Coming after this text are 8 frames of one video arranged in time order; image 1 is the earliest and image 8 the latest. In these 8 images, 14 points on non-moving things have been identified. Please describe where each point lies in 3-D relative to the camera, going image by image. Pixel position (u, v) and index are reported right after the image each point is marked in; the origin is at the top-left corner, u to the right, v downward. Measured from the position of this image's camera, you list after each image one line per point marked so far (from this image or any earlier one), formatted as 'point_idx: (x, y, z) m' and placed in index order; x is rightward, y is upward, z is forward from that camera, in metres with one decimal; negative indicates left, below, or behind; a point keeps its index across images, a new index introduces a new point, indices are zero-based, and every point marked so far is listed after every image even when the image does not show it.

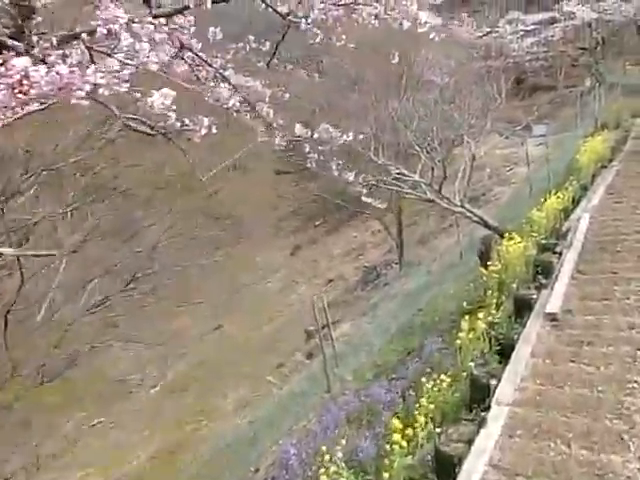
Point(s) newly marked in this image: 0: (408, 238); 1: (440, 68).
0: (+2.5, 0.0, +15.0) m
1: (+3.2, +4.5, +13.3) m
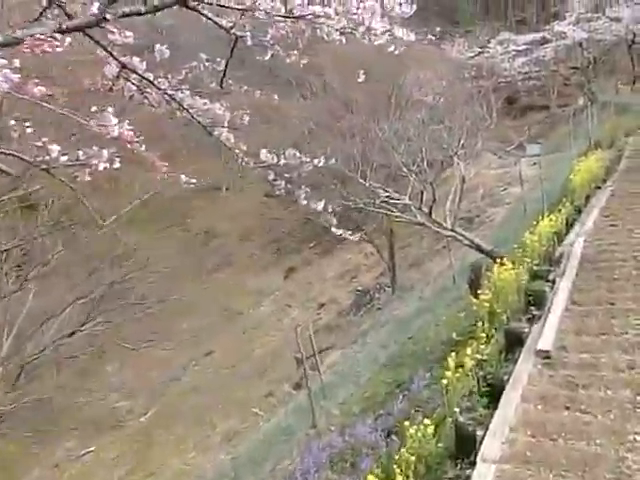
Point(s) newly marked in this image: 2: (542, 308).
0: (+2.3, -0.6, +14.7) m
1: (+2.9, +3.9, +13.2) m
2: (+1.9, -0.6, +4.4) m
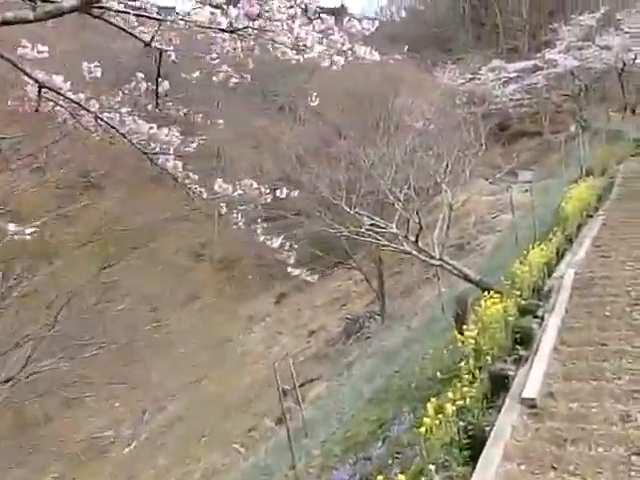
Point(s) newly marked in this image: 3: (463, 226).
0: (+2.0, -1.3, +14.4) m
1: (+2.6, +3.2, +13.2) m
2: (+1.6, -0.9, +4.1) m
3: (+4.4, +0.5, +15.9) m
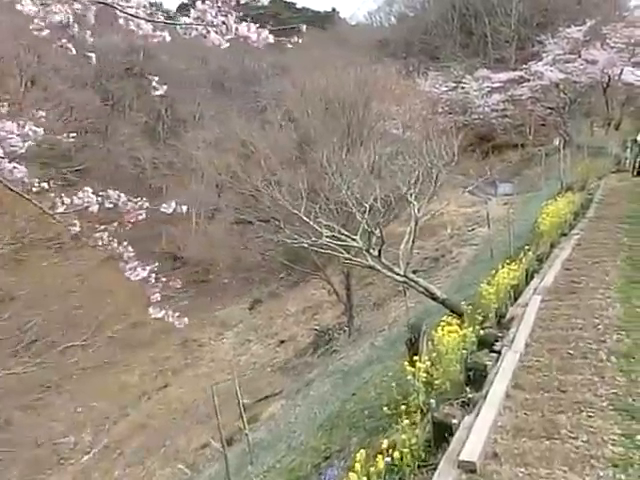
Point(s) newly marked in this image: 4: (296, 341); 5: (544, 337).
0: (+1.1, -1.6, +13.9) m
1: (+2.0, +3.0, +12.7) m
2: (+1.1, -1.0, +3.6) m
3: (+3.6, +0.1, +15.4) m
4: (-0.5, -2.6, +13.6) m
5: (+1.8, -0.8, +4.1) m
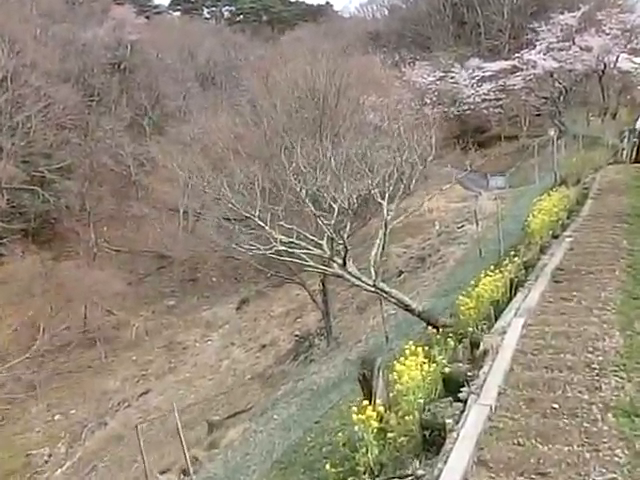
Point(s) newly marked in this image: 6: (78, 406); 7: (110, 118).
0: (+0.6, -1.6, +13.0) m
1: (+1.4, +3.0, +11.8) m
2: (+0.6, -1.2, +2.7) m
3: (+3.0, +0.2, +14.6) m
4: (-1.0, -2.6, +12.7) m
5: (+1.3, -0.9, +3.3) m
6: (-5.4, -3.7, +11.8) m
7: (-5.9, +3.6, +14.9) m
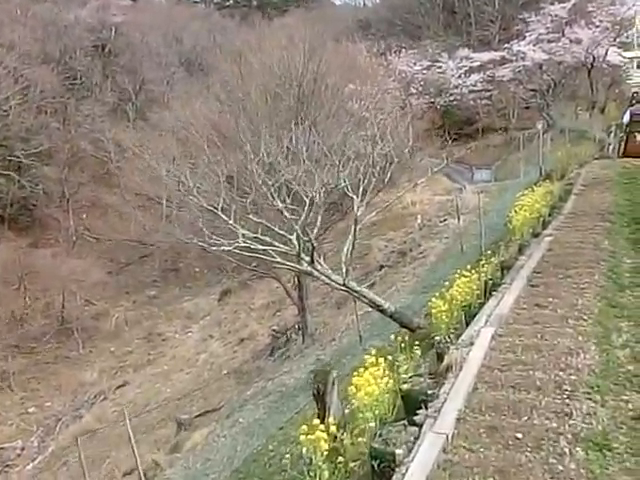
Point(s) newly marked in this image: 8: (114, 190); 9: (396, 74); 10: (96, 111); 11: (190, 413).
0: (+0.1, -1.4, +12.7) m
1: (+0.9, +3.1, +11.4) m
2: (+0.3, -1.2, +2.4) m
3: (+2.5, +0.3, +14.3) m
4: (-1.6, -2.4, +12.4) m
5: (+1.0, -0.9, +2.9) m
6: (-5.9, -3.5, +11.4) m
7: (-6.4, +3.9, +14.3) m
8: (-5.7, +1.4, +14.0) m
9: (+2.2, +4.7, +14.6) m
10: (-5.9, +3.5, +13.8) m
11: (-2.5, -3.4, +9.9) m
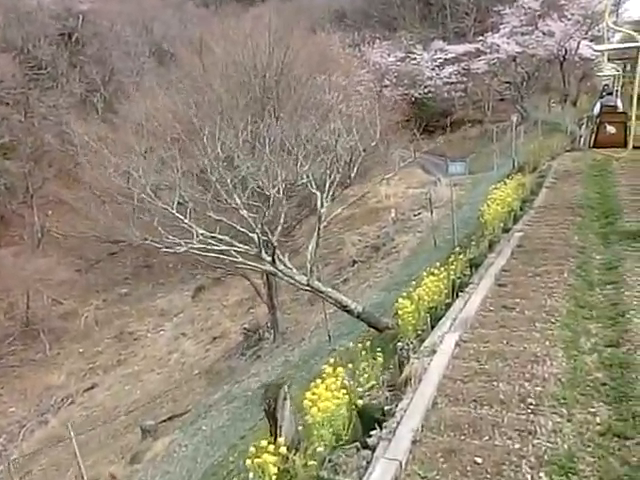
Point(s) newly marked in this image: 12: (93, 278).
0: (-0.6, -1.3, +12.4) m
1: (+0.3, +3.2, +11.1) m
2: (0.0, -1.2, +2.1) m
3: (+1.7, +0.5, +14.1) m
4: (-2.2, -2.4, +12.1) m
5: (+0.7, -1.0, +2.7) m
6: (-6.5, -3.5, +10.9) m
7: (-7.2, +3.9, +13.7) m
8: (-6.4, +1.4, +13.5) m
9: (+1.3, +4.9, +14.4) m
10: (-6.7, +3.6, +13.3) m
11: (-3.1, -3.3, +9.6) m
12: (-6.4, -1.0, +14.2) m
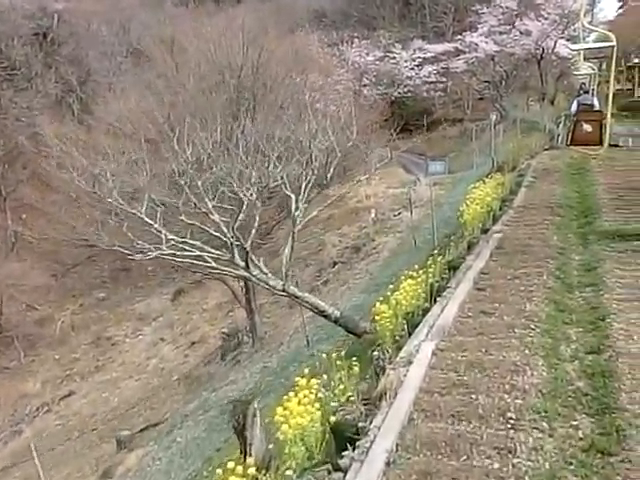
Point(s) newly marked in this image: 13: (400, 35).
0: (-1.1, -1.4, +12.2) m
1: (-0.2, +3.2, +11.0) m
2: (-0.1, -1.3, +2.0) m
3: (+1.2, +0.5, +14.0) m
4: (-2.7, -2.4, +11.8) m
5: (+0.5, -1.0, +2.6) m
6: (-6.9, -3.6, +10.5) m
7: (-7.8, +3.8, +13.3) m
8: (-7.0, +1.3, +13.1) m
9: (+0.7, +4.9, +14.2) m
10: (-7.3, +3.5, +12.9) m
11: (-3.4, -3.4, +9.3) m
12: (-7.0, -1.2, +13.8) m
13: (+2.5, +6.8, +17.0) m
